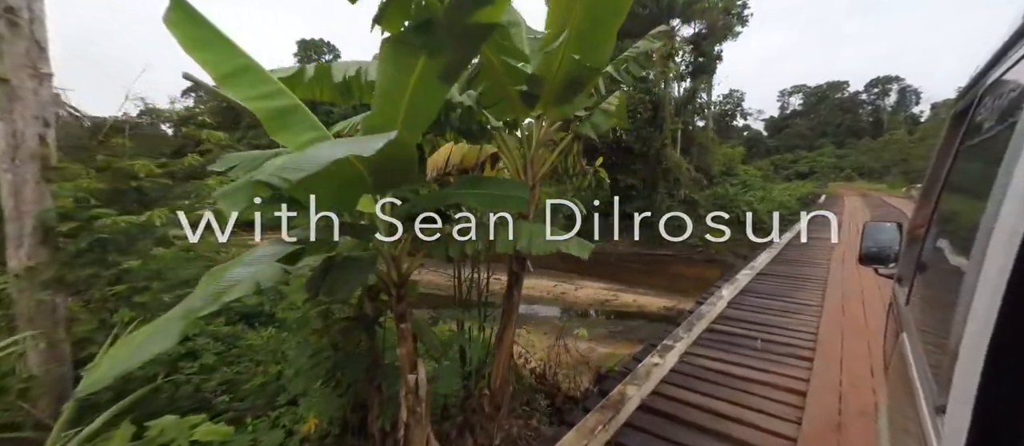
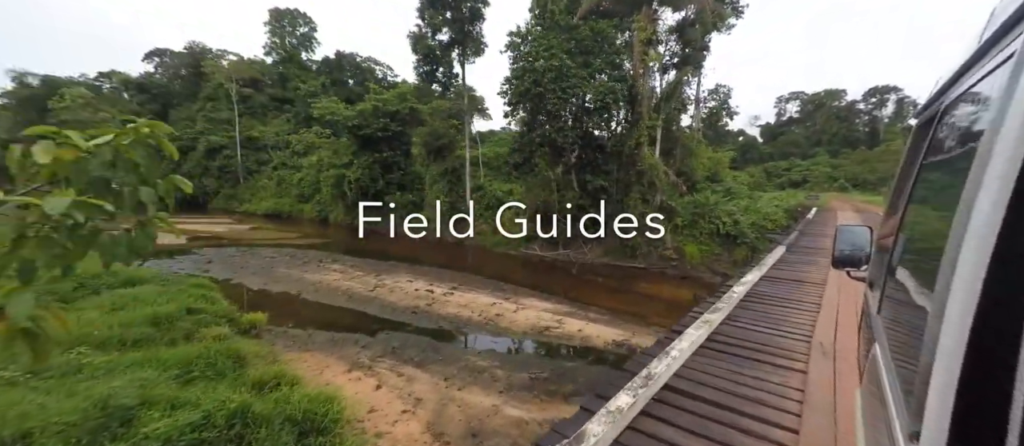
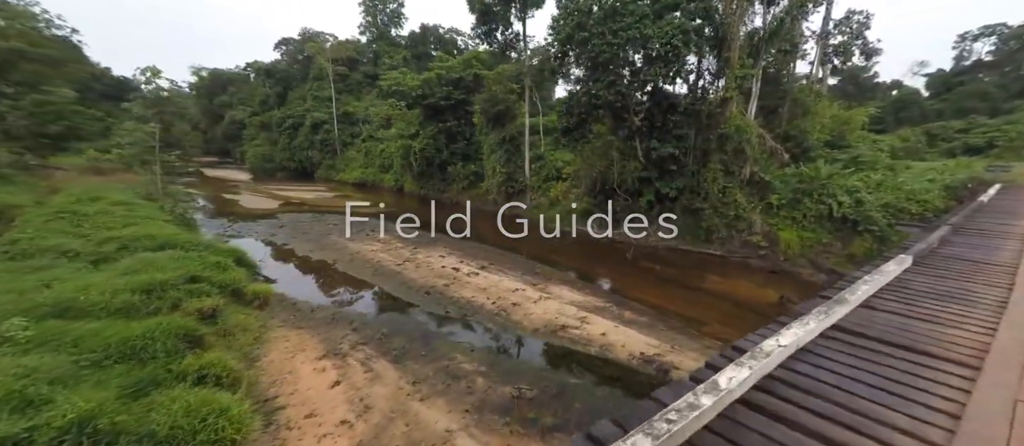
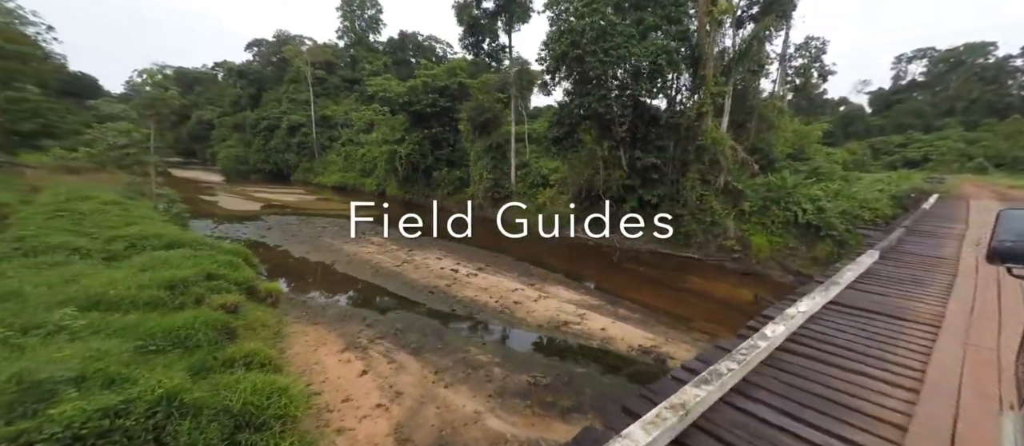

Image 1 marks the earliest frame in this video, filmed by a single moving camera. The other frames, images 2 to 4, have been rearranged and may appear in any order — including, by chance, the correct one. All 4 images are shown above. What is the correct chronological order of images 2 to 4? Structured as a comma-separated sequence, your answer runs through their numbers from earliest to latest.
2, 4, 3
